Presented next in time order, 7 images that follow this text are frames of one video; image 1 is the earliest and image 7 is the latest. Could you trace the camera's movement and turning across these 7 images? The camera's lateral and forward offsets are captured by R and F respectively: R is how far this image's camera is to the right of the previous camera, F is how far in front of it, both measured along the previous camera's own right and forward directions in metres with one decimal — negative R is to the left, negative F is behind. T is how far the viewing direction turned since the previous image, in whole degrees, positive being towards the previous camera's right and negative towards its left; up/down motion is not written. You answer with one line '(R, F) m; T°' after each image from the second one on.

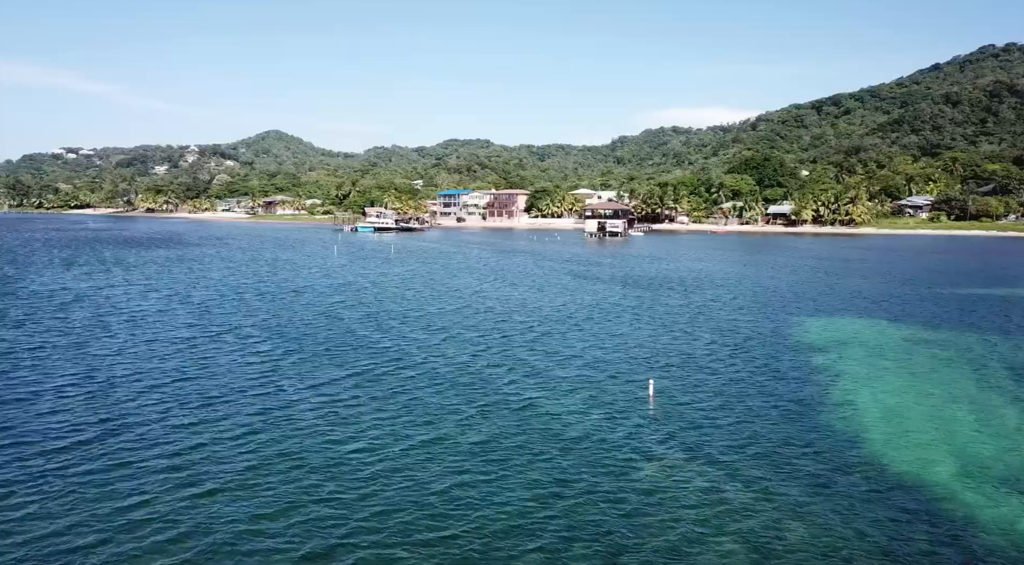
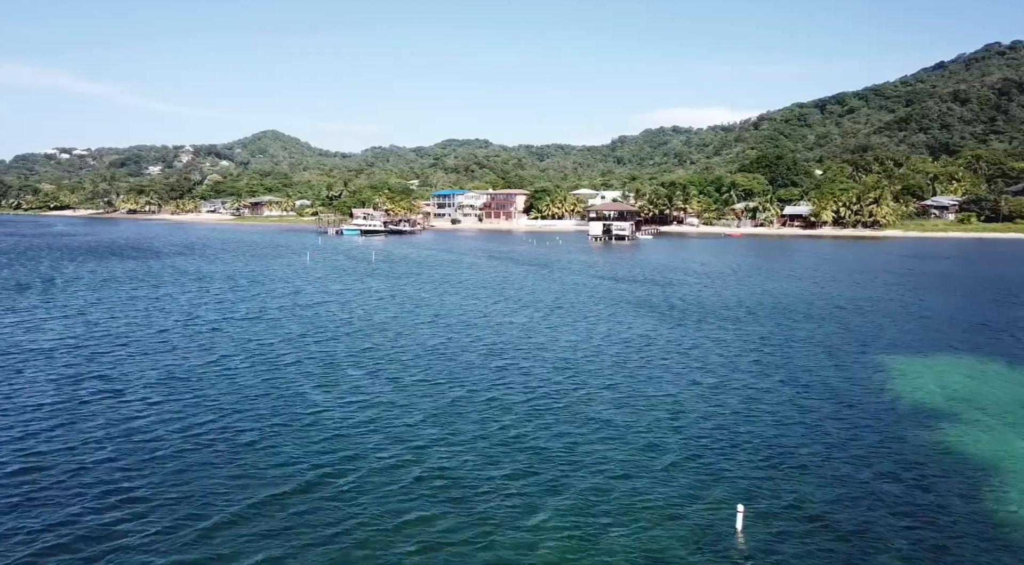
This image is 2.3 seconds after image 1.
(-0.3, +15.2) m; 0°
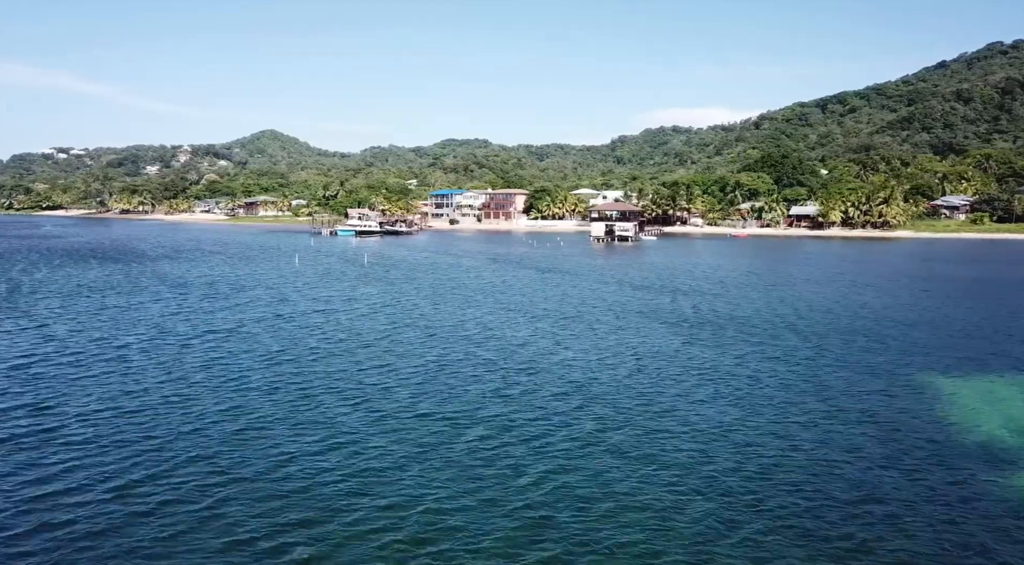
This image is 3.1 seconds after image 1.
(-0.2, +5.6) m; 0°
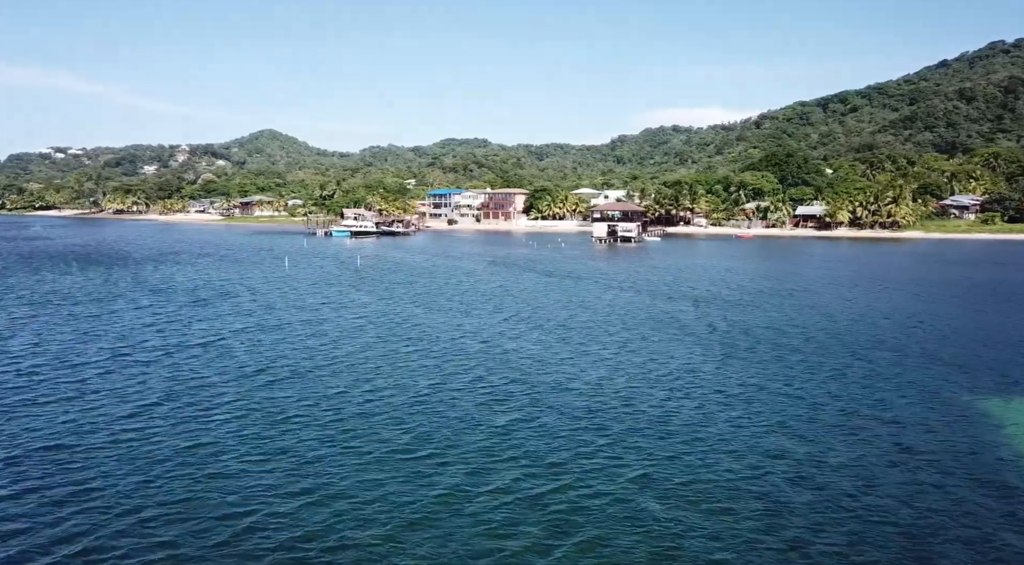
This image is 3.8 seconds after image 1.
(-0.2, +4.9) m; 0°
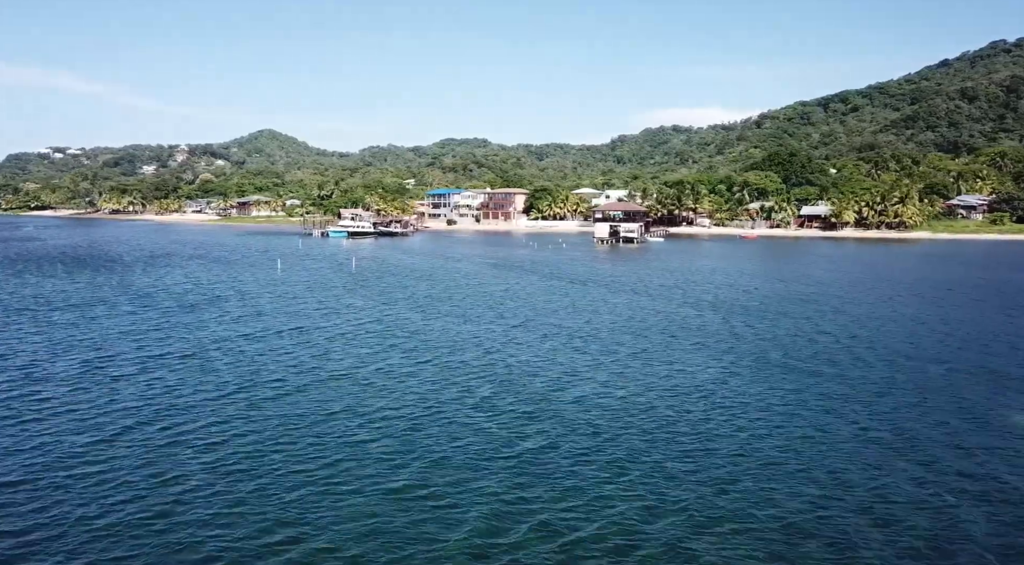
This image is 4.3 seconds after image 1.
(-0.2, +3.3) m; 0°
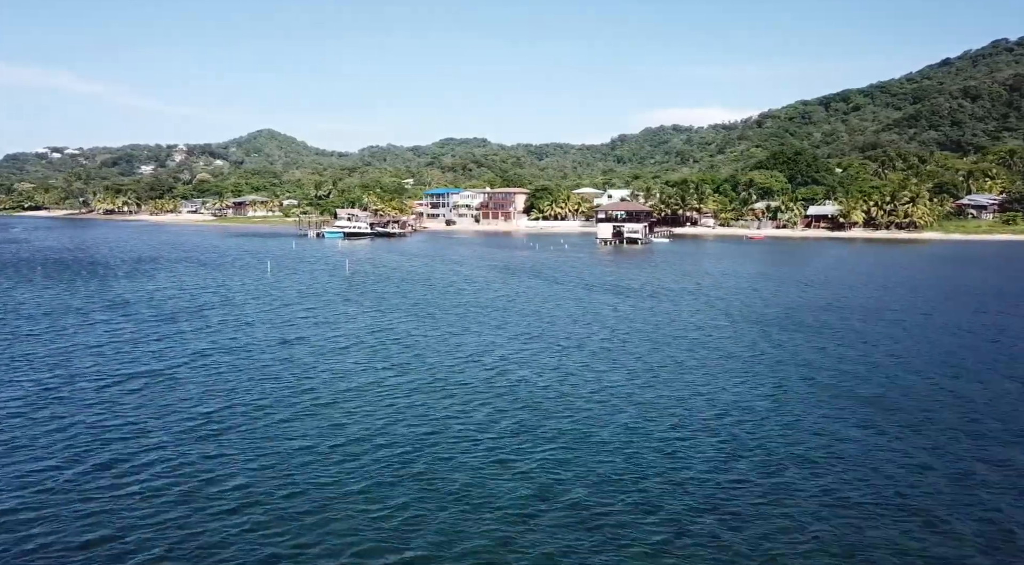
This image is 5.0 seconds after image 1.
(-0.4, +4.7) m; 0°
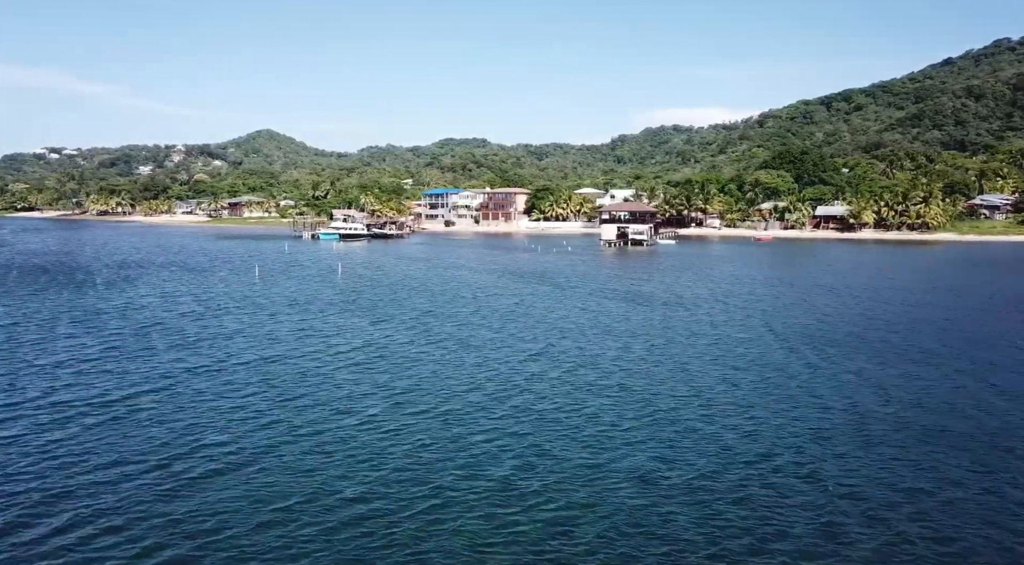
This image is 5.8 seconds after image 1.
(-0.4, +5.2) m; 0°
